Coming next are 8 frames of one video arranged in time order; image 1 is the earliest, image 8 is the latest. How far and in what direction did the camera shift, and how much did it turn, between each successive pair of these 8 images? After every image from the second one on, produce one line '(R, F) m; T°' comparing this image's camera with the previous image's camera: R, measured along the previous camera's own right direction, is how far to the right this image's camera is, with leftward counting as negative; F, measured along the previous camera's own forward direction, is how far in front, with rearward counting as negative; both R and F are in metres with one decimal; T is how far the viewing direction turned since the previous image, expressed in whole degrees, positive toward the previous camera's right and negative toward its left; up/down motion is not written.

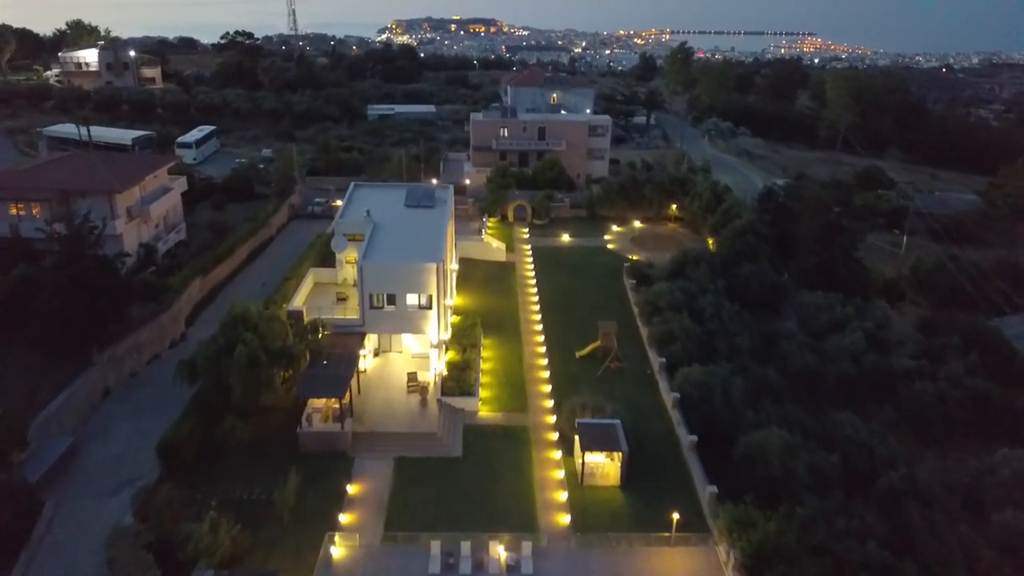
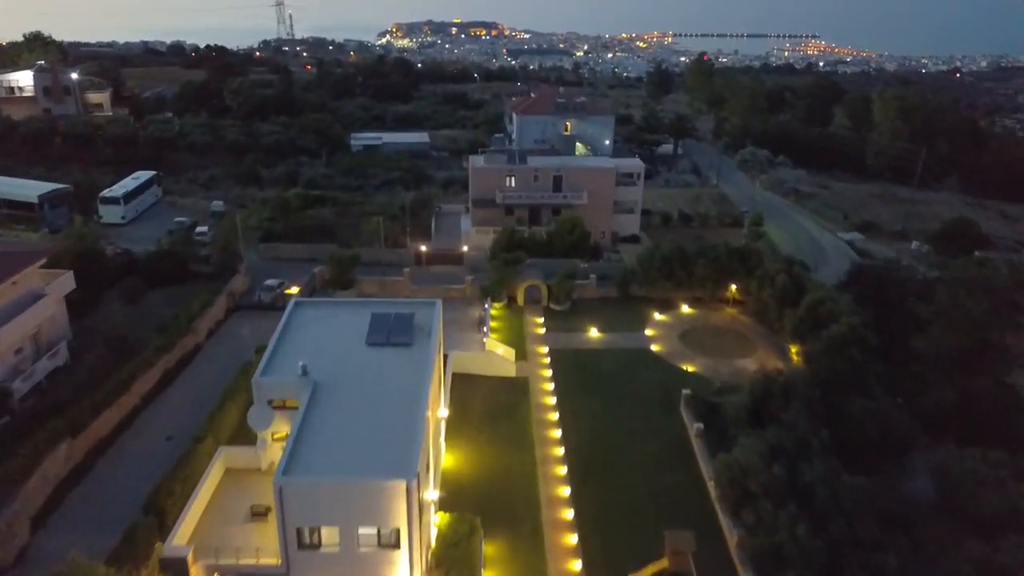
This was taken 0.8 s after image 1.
(-0.2, +5.8) m; 0°
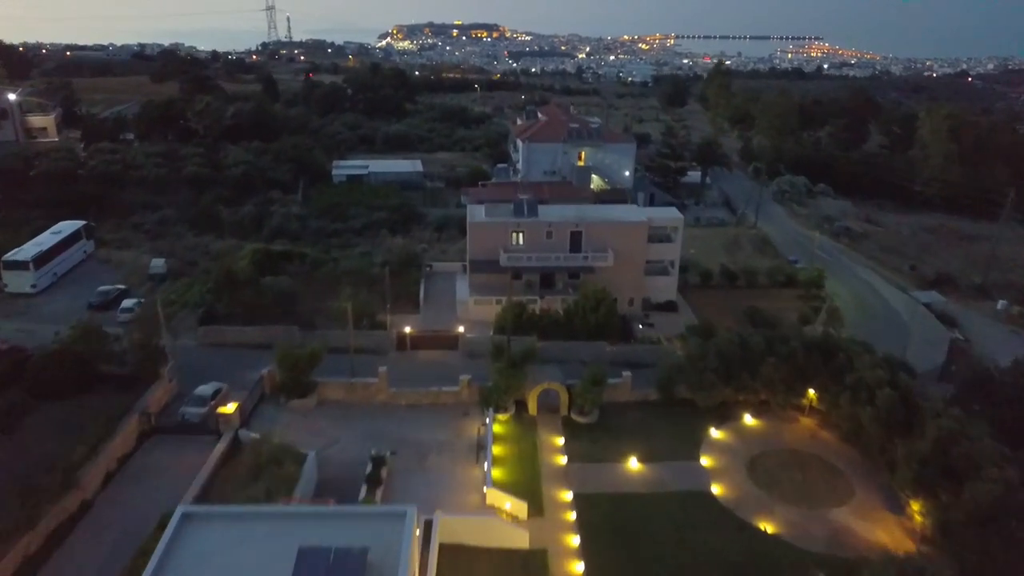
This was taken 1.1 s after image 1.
(-0.2, +4.6) m; 0°
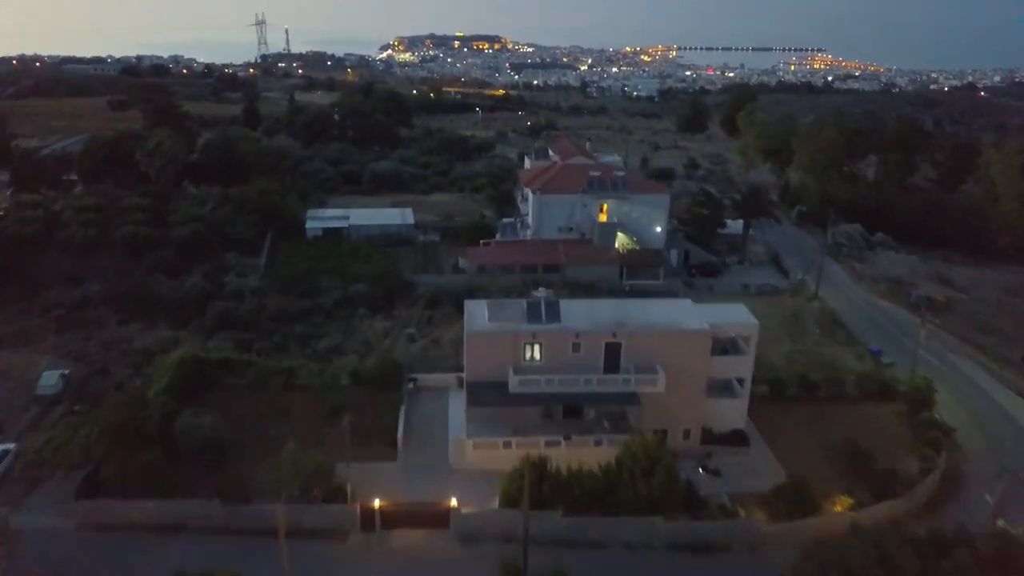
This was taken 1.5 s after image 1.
(-0.2, +5.1) m; 0°
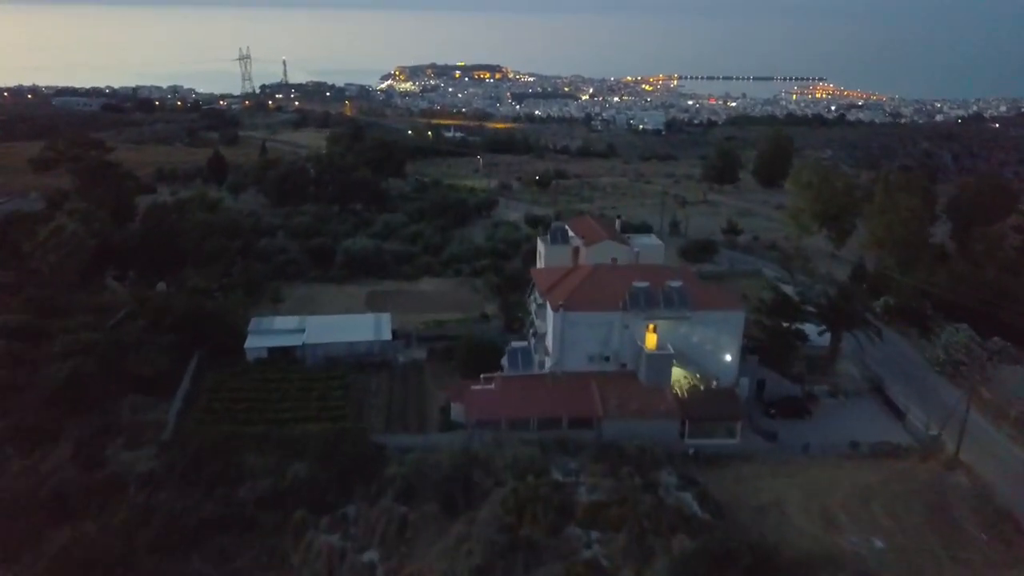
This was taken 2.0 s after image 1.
(-0.3, +6.8) m; 0°
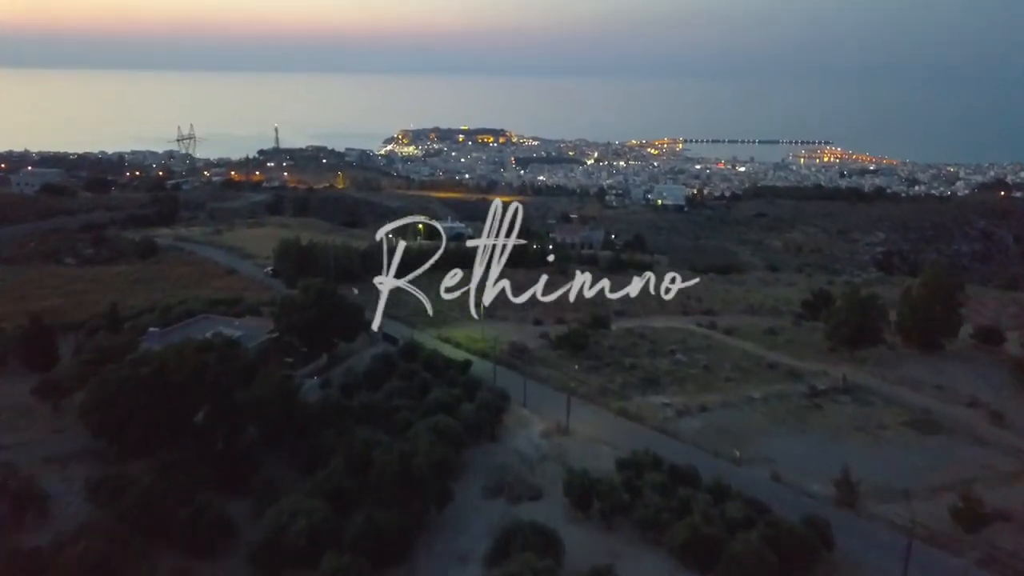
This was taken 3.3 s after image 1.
(-0.6, +17.4) m; 0°
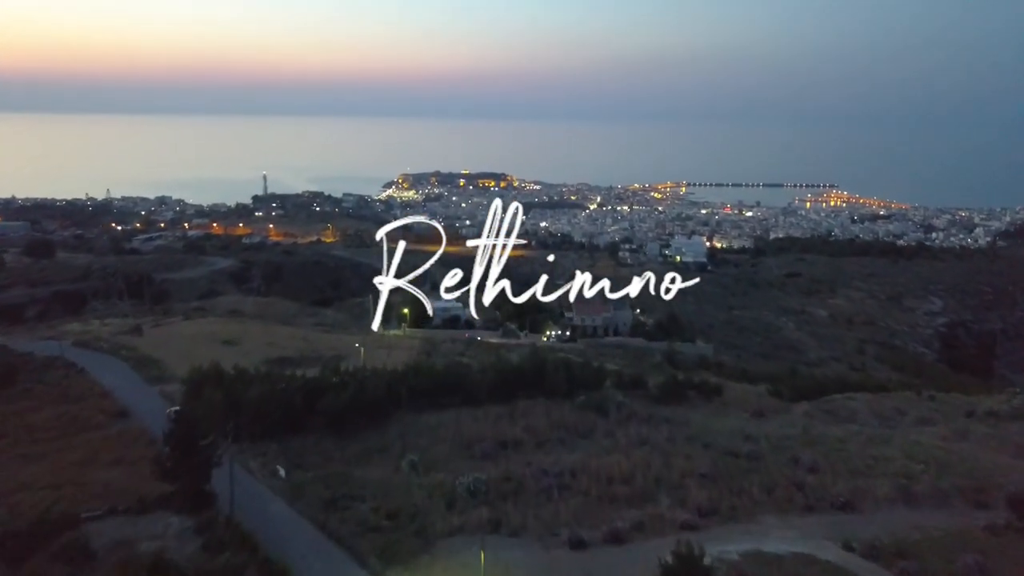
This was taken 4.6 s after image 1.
(-0.6, +14.7) m; 0°
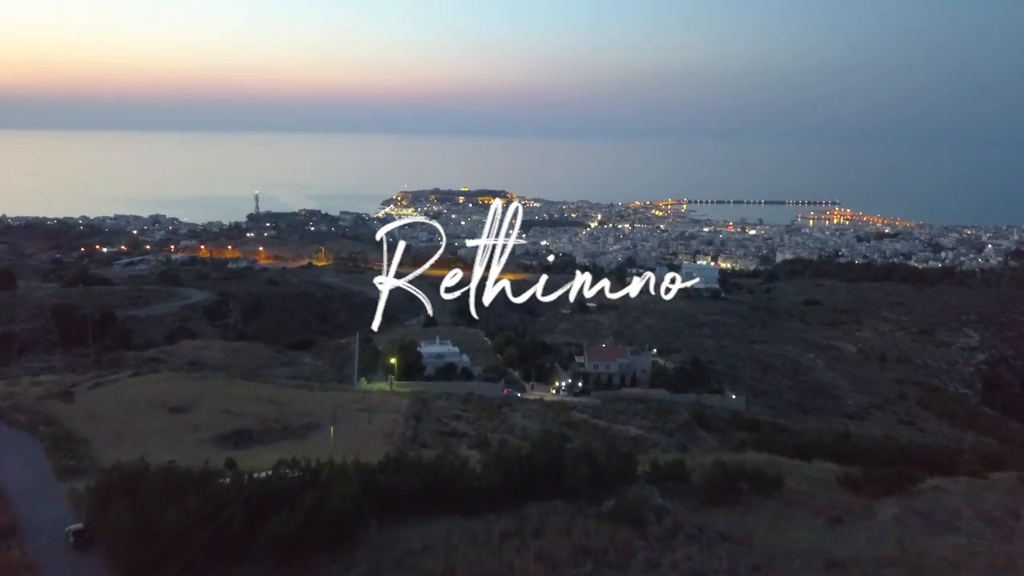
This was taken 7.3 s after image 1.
(-0.3, +7.7) m; 0°
